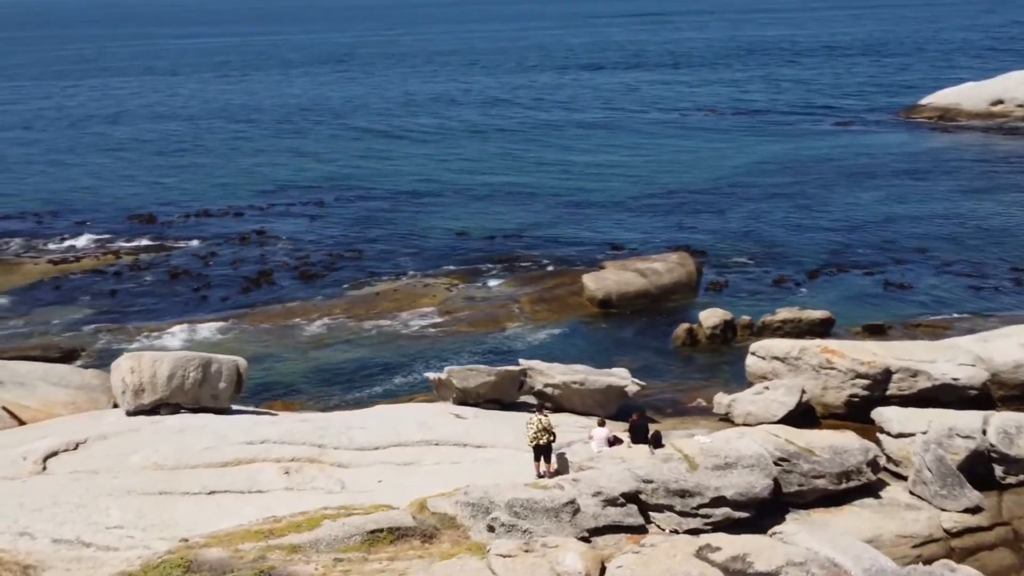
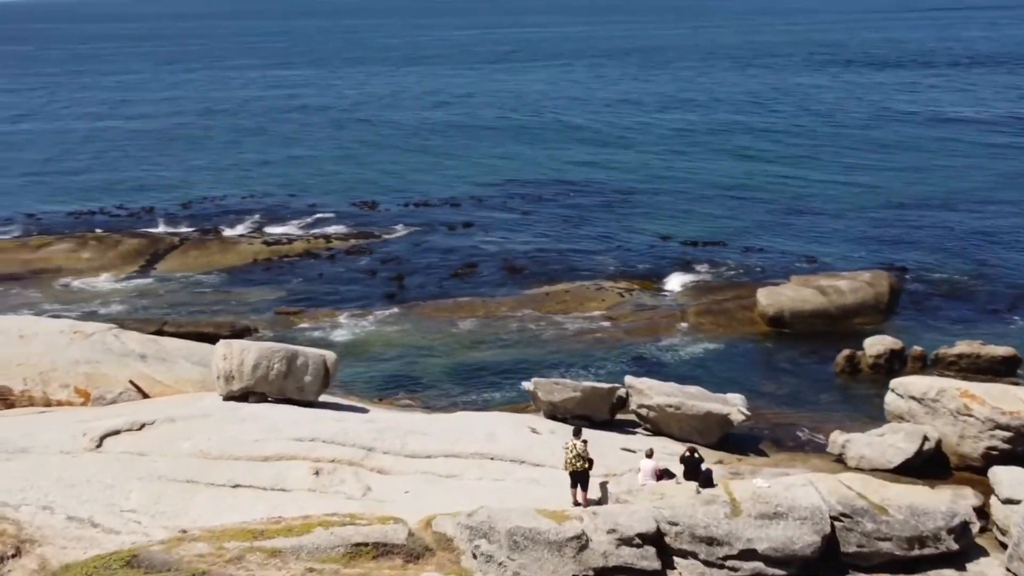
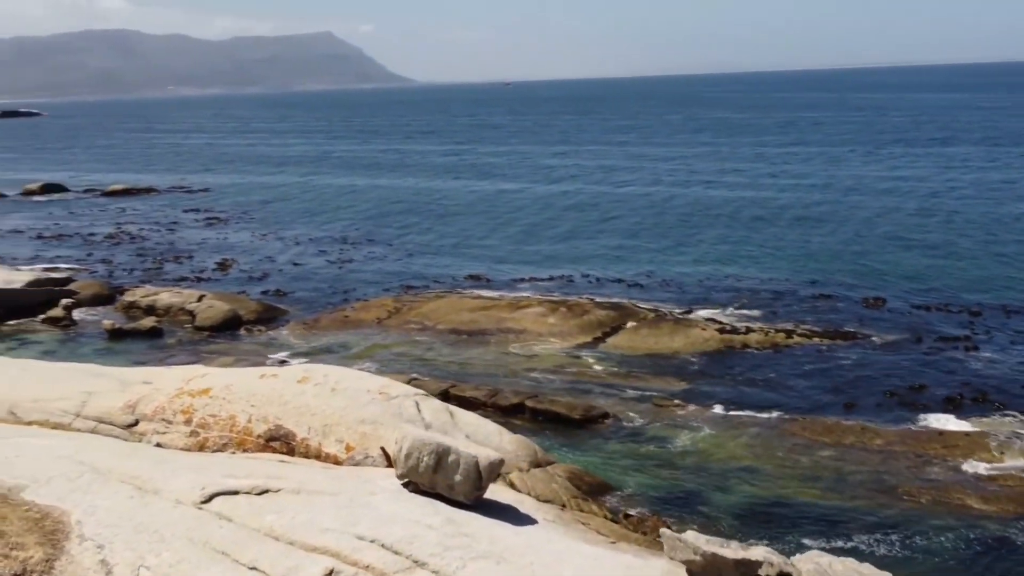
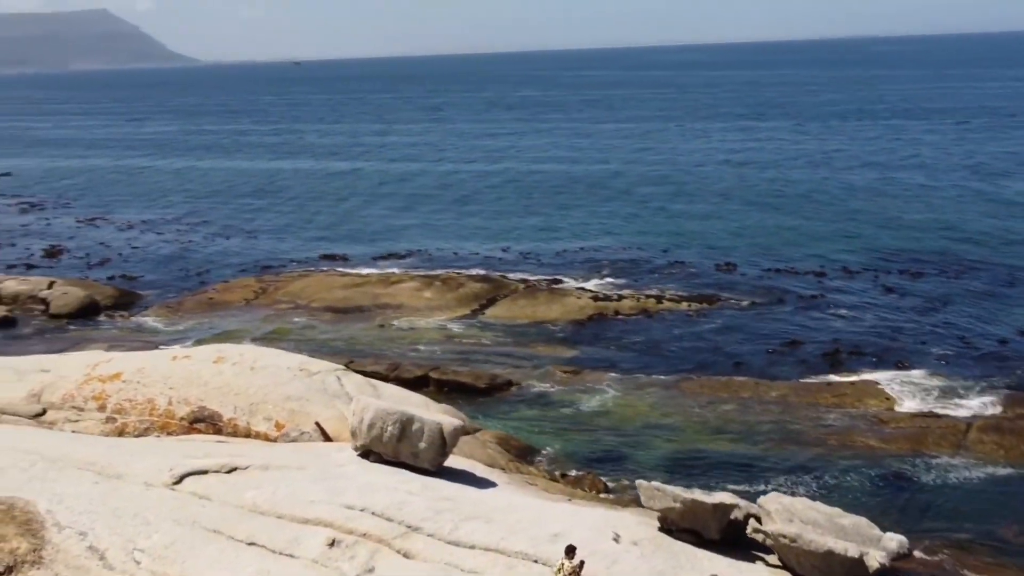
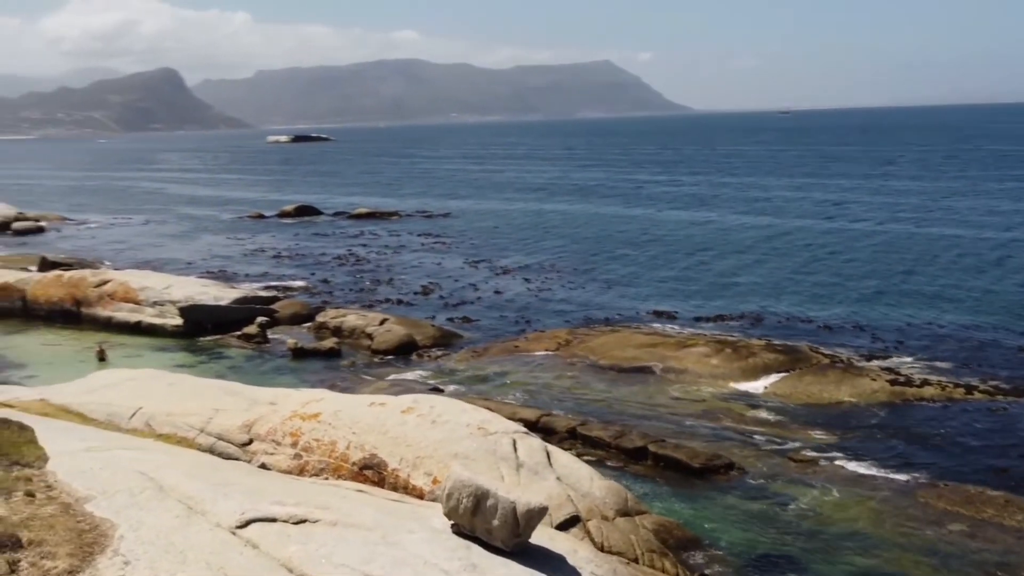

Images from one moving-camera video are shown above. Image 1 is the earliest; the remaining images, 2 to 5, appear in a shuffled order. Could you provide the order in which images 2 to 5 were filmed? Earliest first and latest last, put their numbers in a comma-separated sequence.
2, 4, 3, 5
